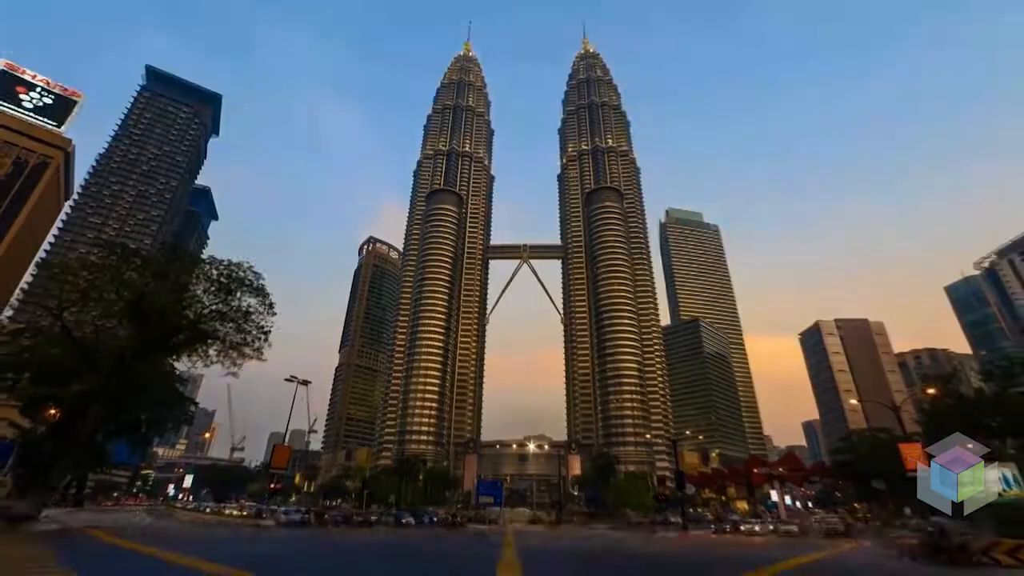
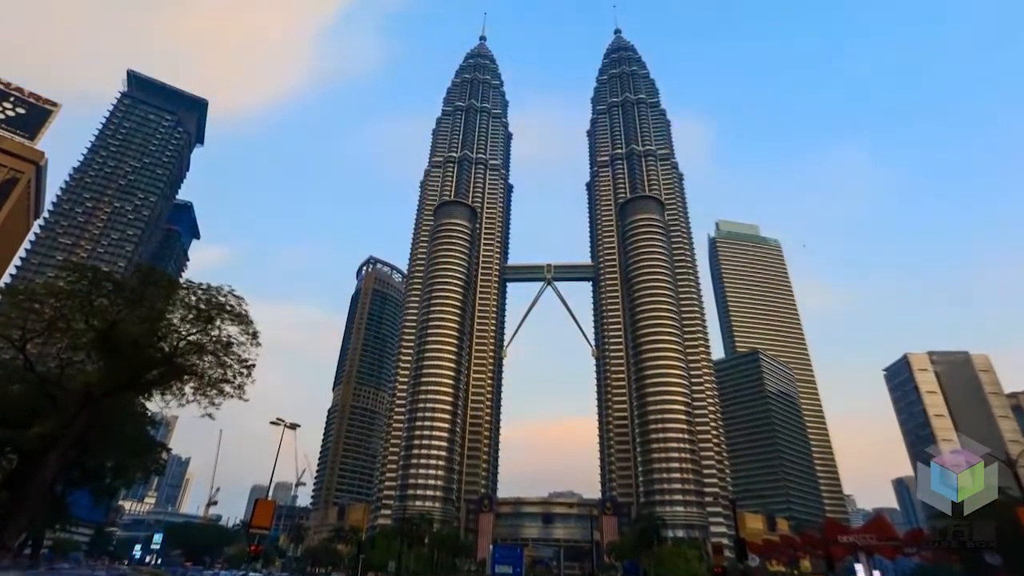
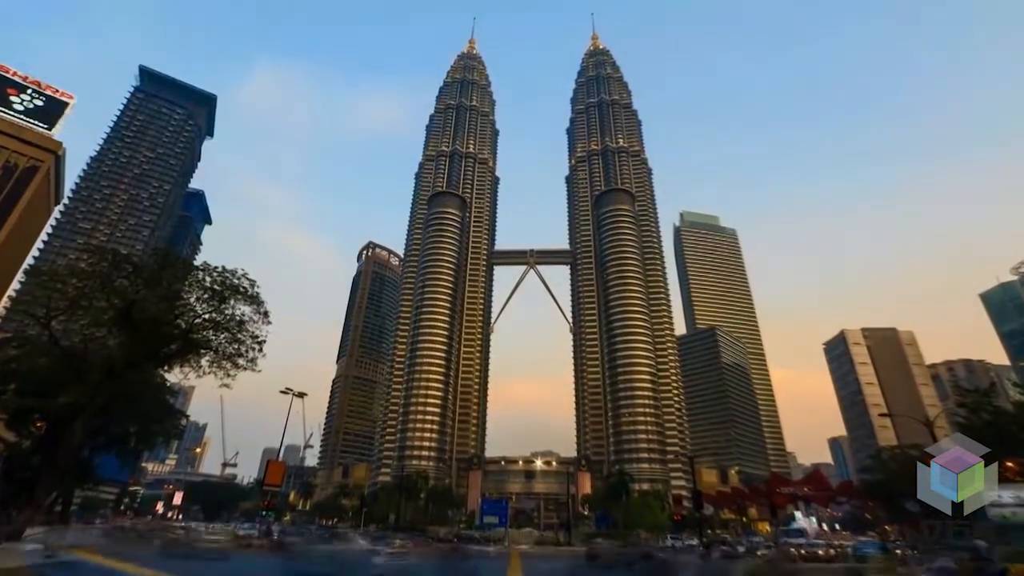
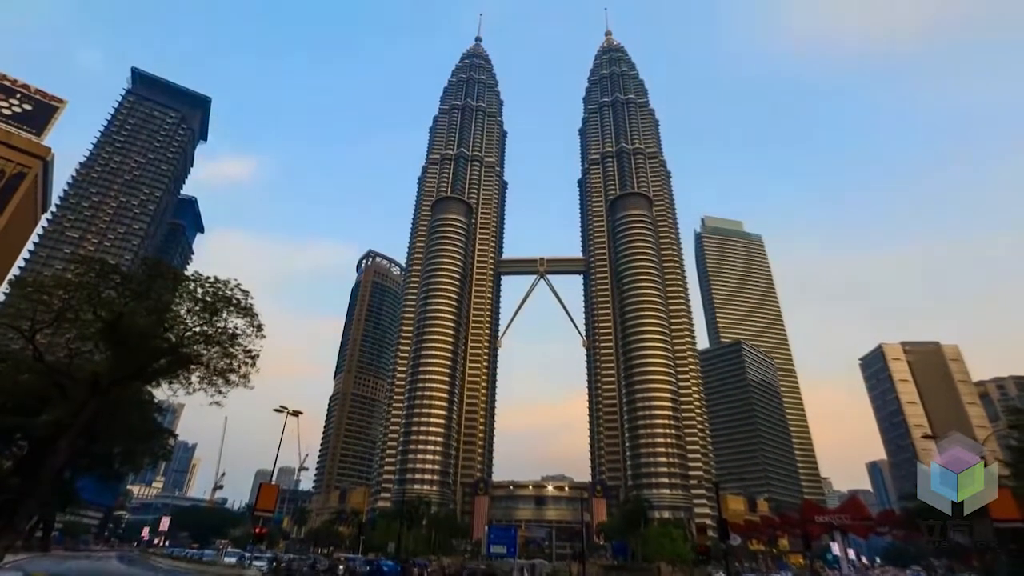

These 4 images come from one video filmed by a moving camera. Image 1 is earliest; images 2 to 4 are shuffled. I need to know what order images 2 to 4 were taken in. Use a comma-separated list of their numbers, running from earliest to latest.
3, 4, 2
